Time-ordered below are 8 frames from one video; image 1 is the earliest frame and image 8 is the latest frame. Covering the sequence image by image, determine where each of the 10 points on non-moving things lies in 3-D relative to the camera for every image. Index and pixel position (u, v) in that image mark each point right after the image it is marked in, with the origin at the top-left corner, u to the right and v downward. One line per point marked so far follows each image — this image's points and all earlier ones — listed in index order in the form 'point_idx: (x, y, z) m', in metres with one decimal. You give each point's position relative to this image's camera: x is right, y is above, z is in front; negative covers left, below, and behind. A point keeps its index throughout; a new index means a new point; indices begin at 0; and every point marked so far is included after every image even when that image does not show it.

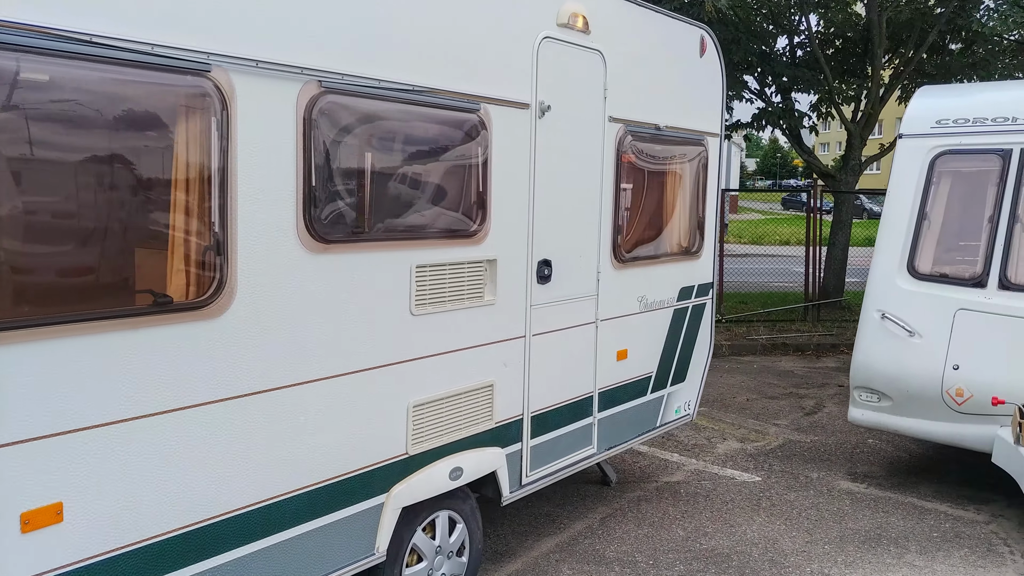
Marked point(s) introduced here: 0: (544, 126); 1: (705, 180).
0: (+0.1, +0.7, +3.6) m
1: (+1.1, +0.6, +5.0) m
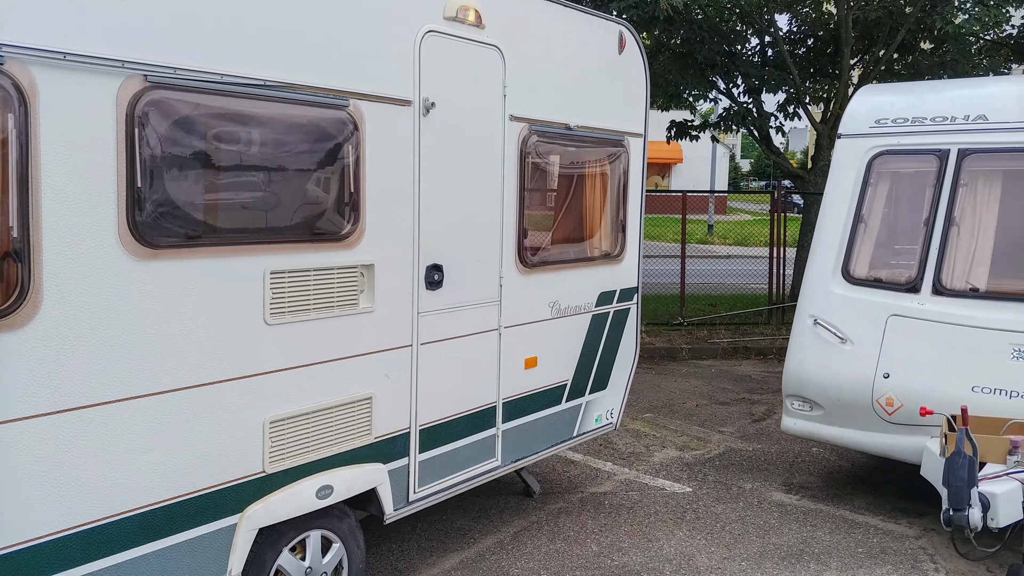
0: (-0.3, +0.6, +3.4) m
1: (+0.6, +0.6, +4.8) m
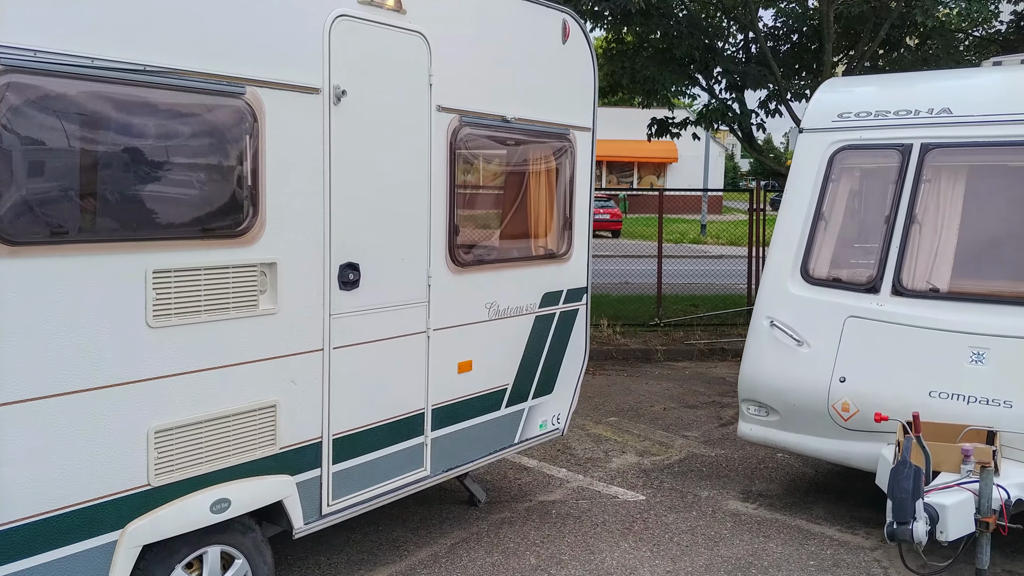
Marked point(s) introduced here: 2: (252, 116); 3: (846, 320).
0: (-0.6, +0.6, +3.2) m
1: (+0.3, +0.6, +4.6) m
2: (-0.9, +0.6, +2.9) m
3: (+1.7, -0.2, +4.6) m
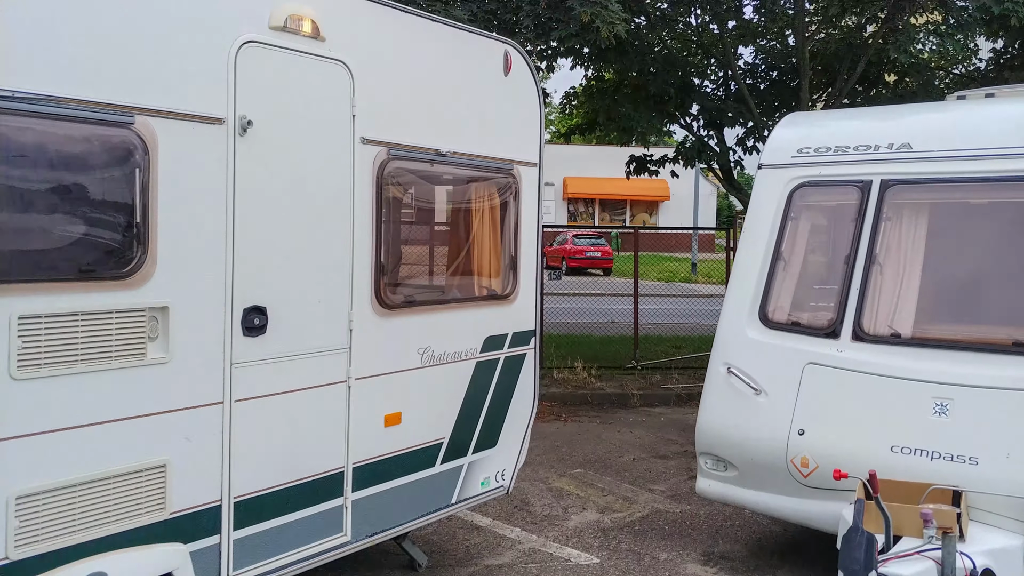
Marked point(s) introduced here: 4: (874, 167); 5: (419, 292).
0: (-0.9, +0.5, +3.0) m
1: (0.0, +0.4, +4.4) m
2: (-1.2, +0.4, +2.7) m
3: (+1.4, -0.4, +4.3) m
4: (+1.8, +0.6, +4.5) m
5: (-0.4, 0.0, +3.8) m
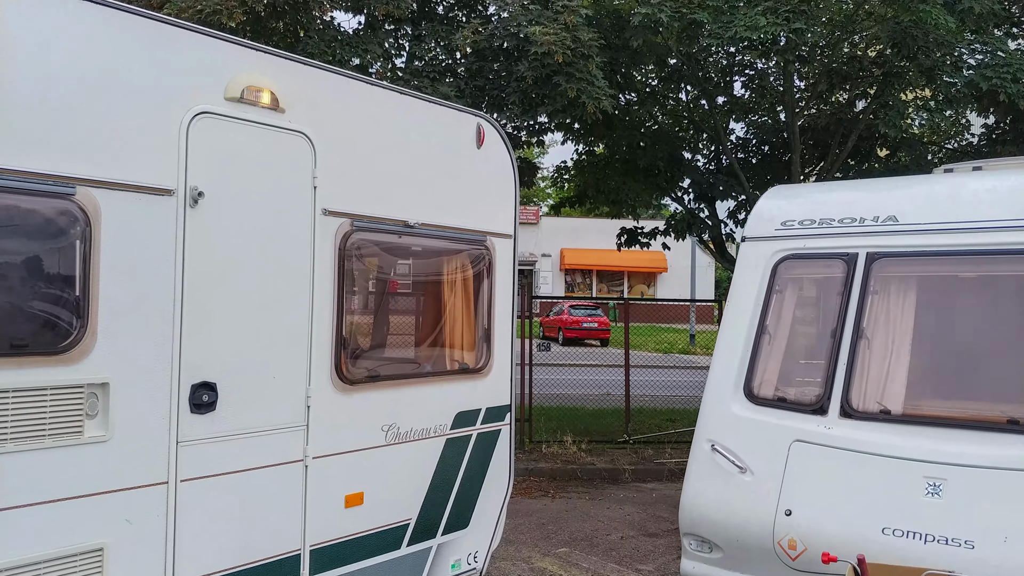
0: (-1.0, +0.2, +2.9) m
1: (-0.1, 0.0, +4.3) m
2: (-1.3, +0.2, +2.6) m
3: (+1.3, -0.7, +4.2) m
4: (+1.7, +0.2, +4.4) m
5: (-0.5, -0.3, +3.7) m
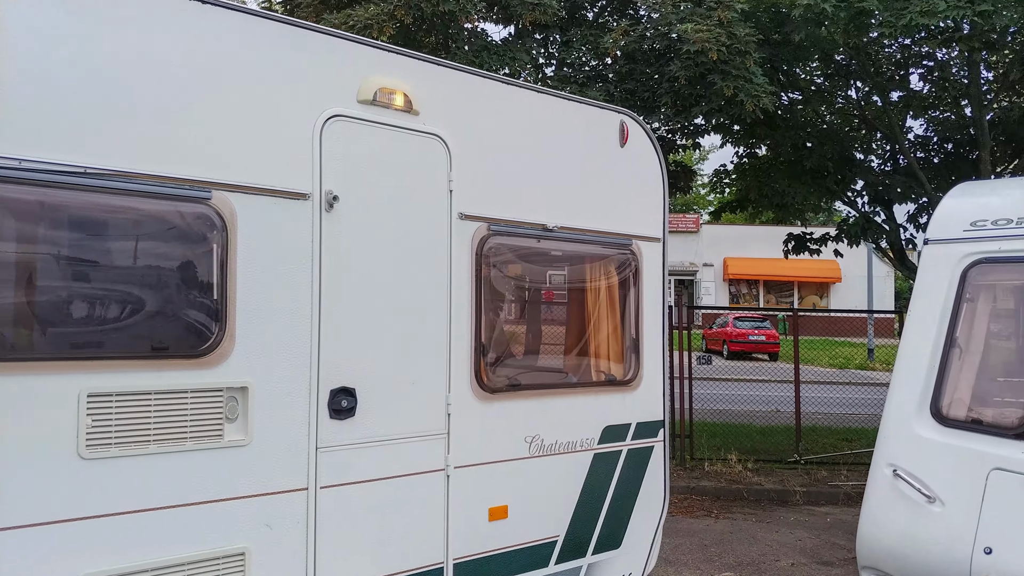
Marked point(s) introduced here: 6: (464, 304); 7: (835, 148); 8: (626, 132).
0: (-0.6, +0.2, +2.9) m
1: (+0.6, 0.0, +4.0) m
2: (-0.9, +0.2, +2.7) m
3: (+2.0, -0.8, +3.7) m
4: (+2.4, +0.2, +3.8) m
5: (+0.1, -0.4, +3.6) m
6: (-0.2, -0.1, +3.3) m
7: (+3.3, +1.4, +9.0) m
8: (+0.5, +0.7, +4.0) m
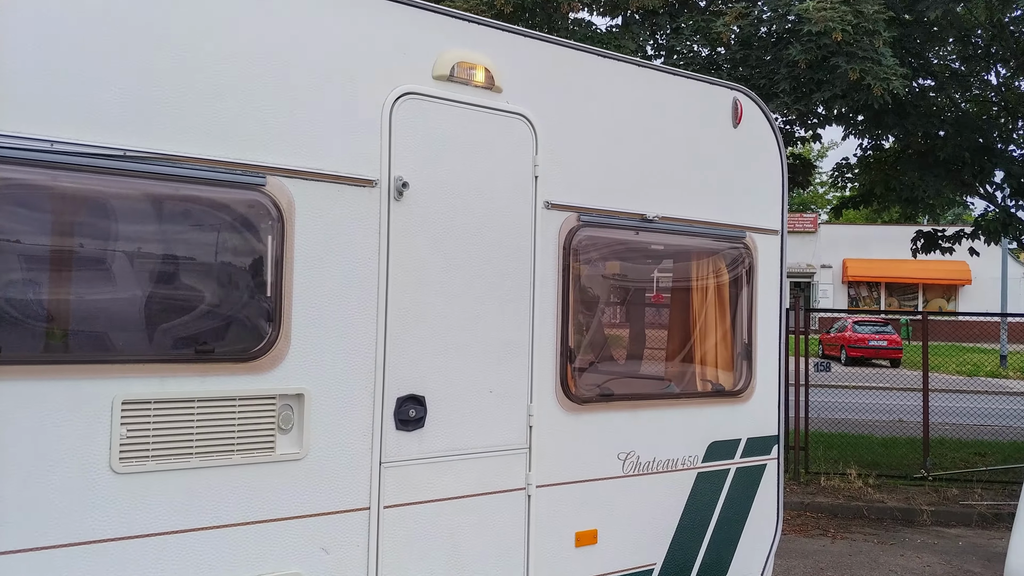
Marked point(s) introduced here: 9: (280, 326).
0: (-0.3, +0.2, +2.6) m
1: (+1.0, 0.0, +3.6) m
2: (-0.6, +0.2, +2.4) m
3: (+2.3, -0.8, +3.0) m
4: (+2.7, +0.2, +3.1) m
5: (+0.4, -0.3, +3.2) m
6: (+0.1, -0.1, +2.9) m
7: (+4.3, +1.4, +8.2) m
8: (+0.9, +0.7, +3.6) m
9: (-0.6, -0.1, +2.4) m
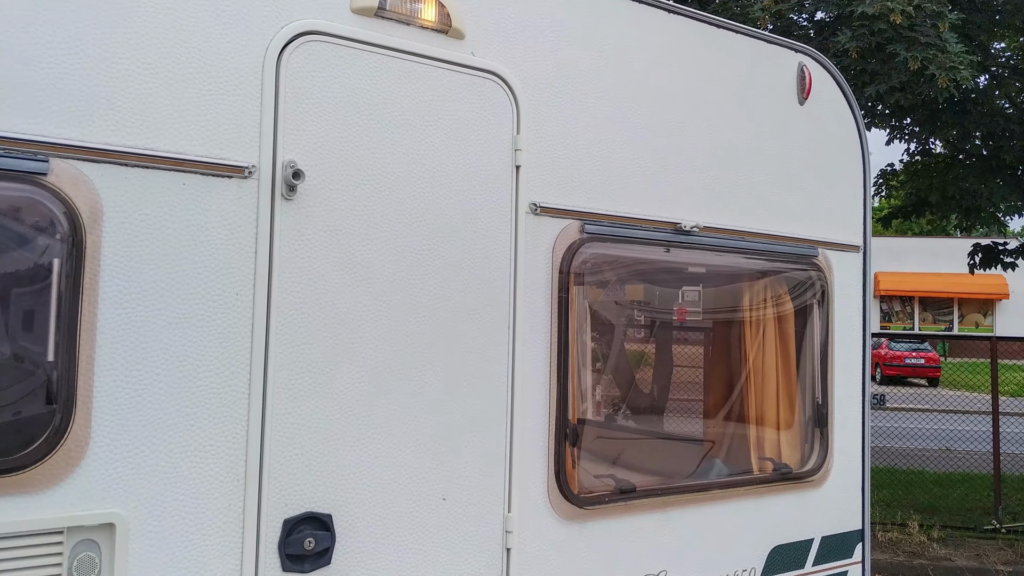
0: (-0.4, +0.1, +1.6) m
1: (+0.9, -0.1, +2.6) m
2: (-0.7, +0.1, +1.4) m
3: (+2.2, -0.9, +2.0) m
4: (+2.7, +0.1, +2.1) m
5: (+0.3, -0.5, +2.2) m
6: (+0.1, -0.2, +2.0) m
7: (+4.4, +1.2, +7.1) m
8: (+0.9, +0.6, +2.6) m
9: (-0.7, -0.2, +1.4) m
